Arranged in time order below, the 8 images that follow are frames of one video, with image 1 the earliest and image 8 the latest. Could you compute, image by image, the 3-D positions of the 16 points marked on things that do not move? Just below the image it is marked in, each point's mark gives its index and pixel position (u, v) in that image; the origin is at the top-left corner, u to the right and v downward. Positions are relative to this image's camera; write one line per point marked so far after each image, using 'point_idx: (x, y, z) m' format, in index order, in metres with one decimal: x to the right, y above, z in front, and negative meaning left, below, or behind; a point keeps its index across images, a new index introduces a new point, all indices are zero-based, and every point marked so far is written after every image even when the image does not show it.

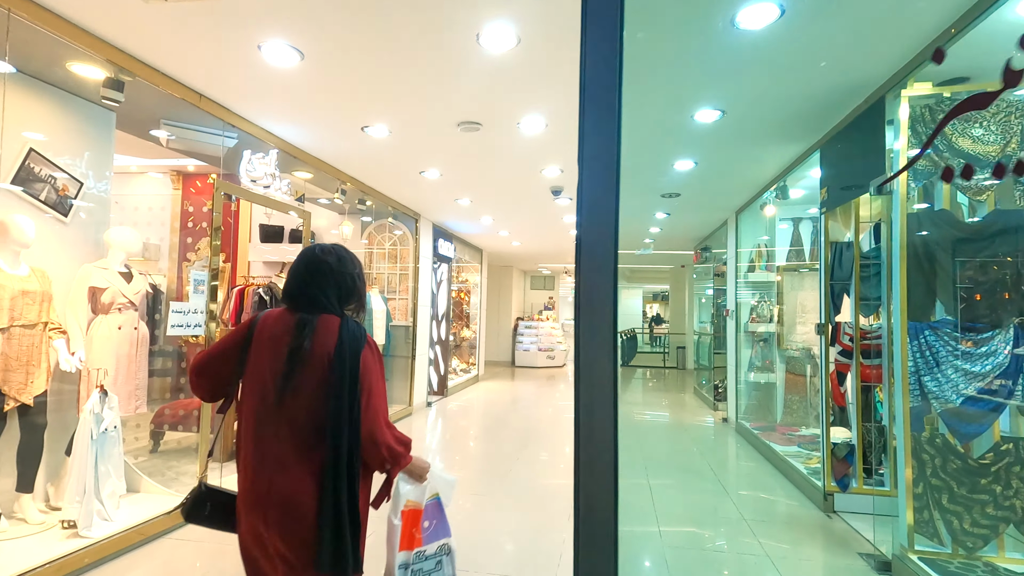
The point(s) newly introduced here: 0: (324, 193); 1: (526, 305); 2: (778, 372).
0: (-1.7, +0.8, +4.8) m
1: (+0.4, -0.4, +13.7) m
2: (+2.7, -0.9, +5.3) m
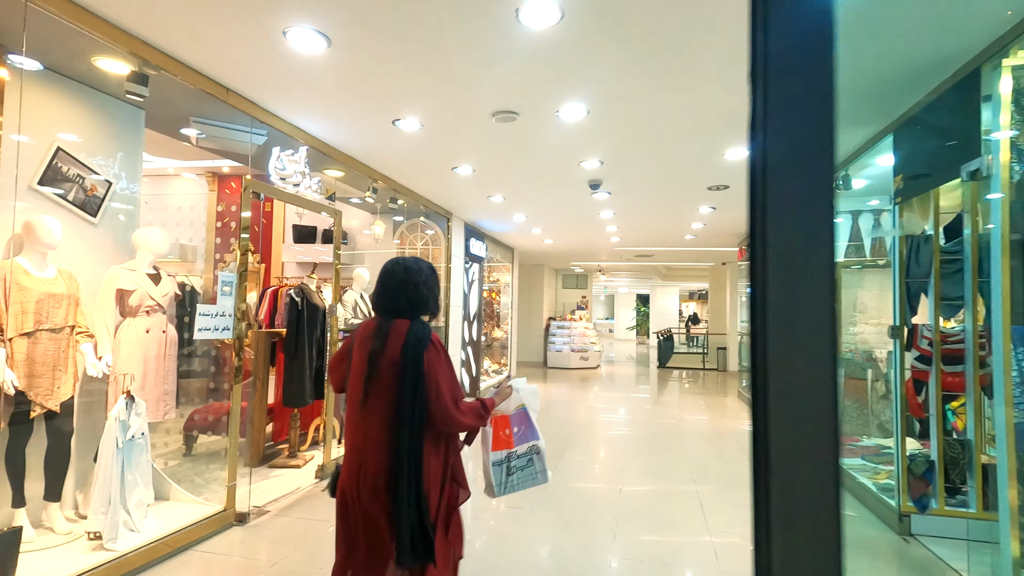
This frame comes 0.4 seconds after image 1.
0: (-1.4, +0.8, +4.6) m
1: (+1.2, -0.4, +13.5) m
2: (+3.0, -0.9, +4.9) m
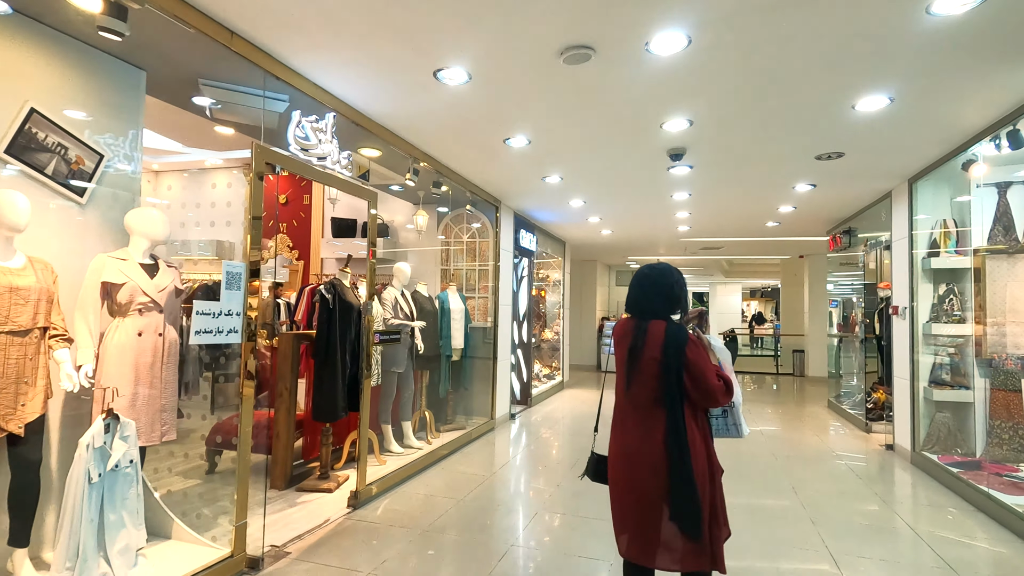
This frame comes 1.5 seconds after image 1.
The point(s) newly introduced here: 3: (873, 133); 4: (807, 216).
0: (-0.9, +0.9, +4.1) m
1: (+2.4, -0.4, +12.6) m
2: (+3.5, -0.8, +4.0) m
3: (+2.4, +1.0, +3.5) m
4: (+3.4, +0.8, +6.0) m
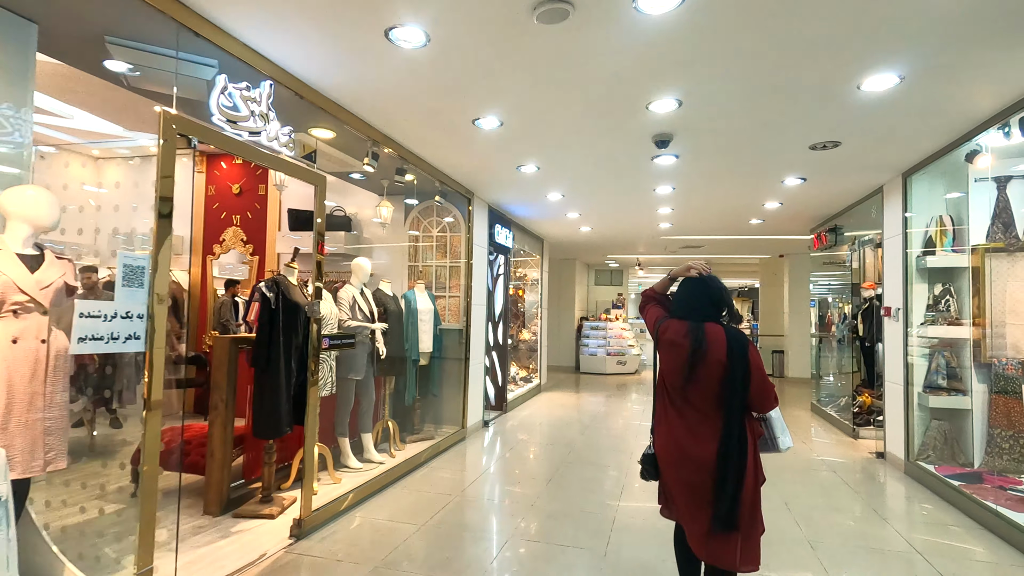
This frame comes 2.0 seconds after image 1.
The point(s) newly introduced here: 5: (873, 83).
0: (-1.1, +0.9, +3.7) m
1: (+1.9, -0.3, +12.4) m
2: (+3.3, -0.8, +3.8) m
3: (+2.2, +1.0, +3.2) m
4: (+3.1, +0.8, +5.8) m
5: (+1.8, +1.0, +2.7) m
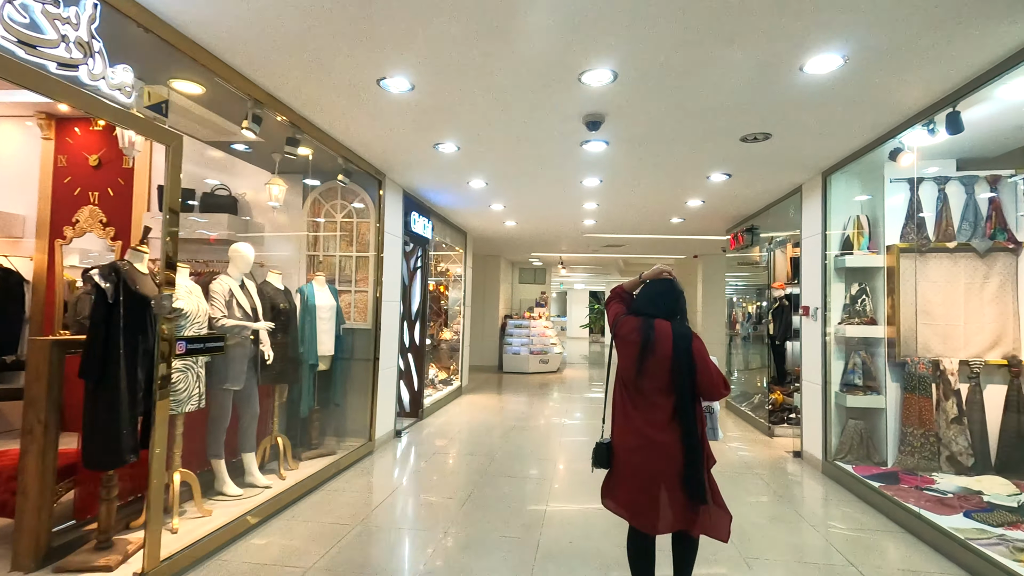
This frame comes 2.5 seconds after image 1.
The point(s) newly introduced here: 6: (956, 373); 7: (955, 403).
0: (-1.6, +0.9, +3.0) m
1: (+0.1, -0.3, +12.1) m
2: (+2.7, -0.8, +3.8) m
3: (+1.8, +1.0, +3.1) m
4: (+2.3, +0.8, +5.7) m
5: (+1.4, +1.1, +2.5) m
6: (+2.9, -0.6, +3.4) m
7: (+2.9, -0.7, +3.4) m
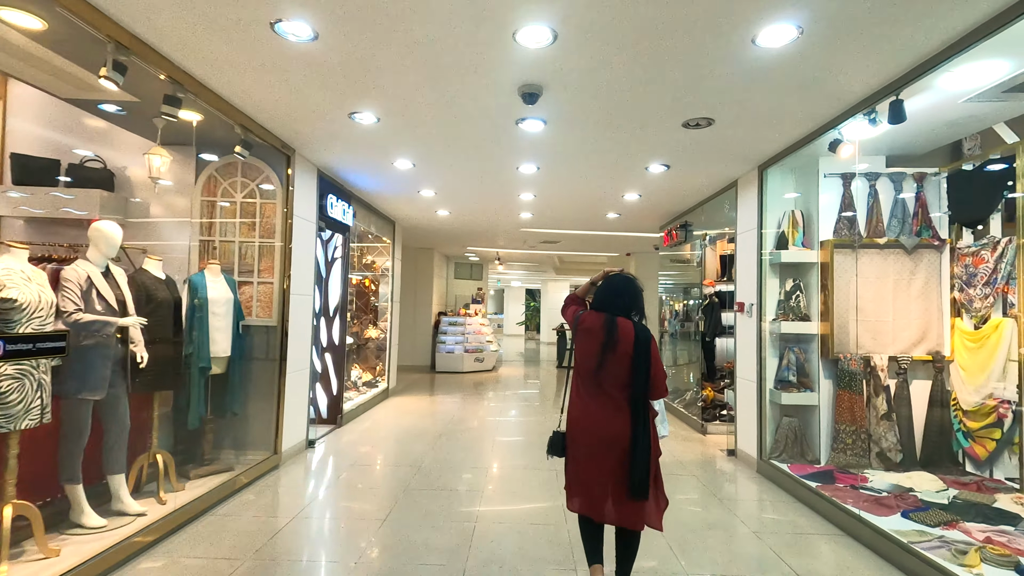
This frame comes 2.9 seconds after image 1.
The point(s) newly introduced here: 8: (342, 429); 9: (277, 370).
0: (-2.0, +1.0, +2.5) m
1: (-1.4, -0.2, +11.7) m
2: (+2.2, -0.8, +3.8) m
3: (+1.4, +1.1, +2.9) m
4: (+1.5, +0.9, +5.6) m
5: (+1.1, +1.1, +2.3) m
6: (+2.4, -0.5, +3.4) m
7: (+2.4, -0.7, +3.4) m
8: (-1.6, -1.4, +5.1) m
9: (-1.7, -0.6, +3.9) m
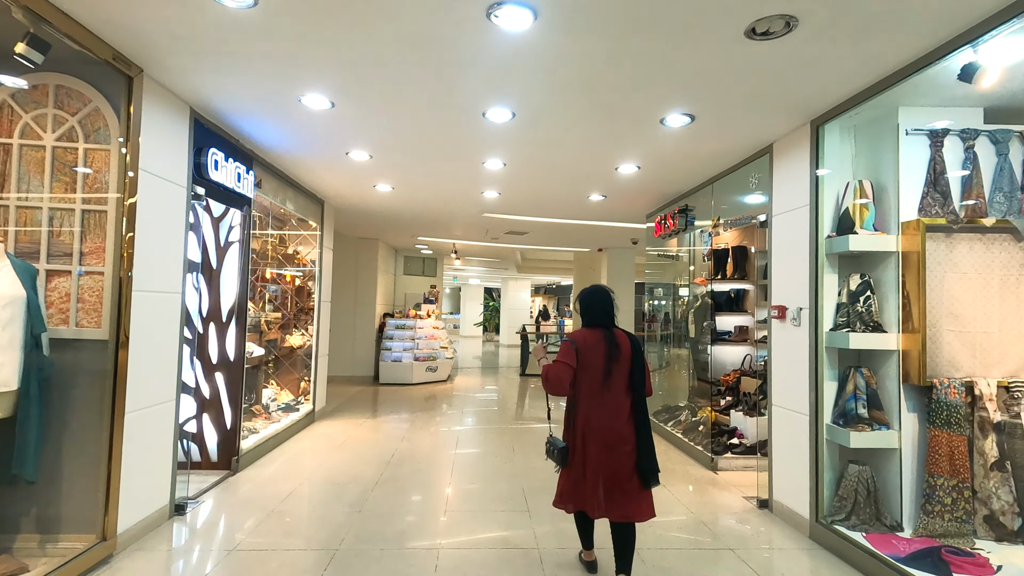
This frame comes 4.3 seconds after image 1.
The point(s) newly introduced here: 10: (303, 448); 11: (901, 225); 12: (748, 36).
0: (-2.0, +1.0, +1.1) m
1: (-2.3, -0.2, +10.3) m
2: (+2.0, -0.7, +2.7) m
3: (+1.2, +1.1, +1.9) m
4: (+1.2, +0.9, +4.6) m
5: (+1.1, +1.1, +1.2) m
6: (+2.3, -0.5, +2.4) m
7: (+2.3, -0.7, +2.4) m
8: (-1.9, -1.3, +3.7) m
9: (-1.9, -0.6, +2.5) m
10: (-1.8, -1.4, +4.5) m
11: (+2.0, +0.3, +2.8) m
12: (+1.0, +1.0, +2.2) m
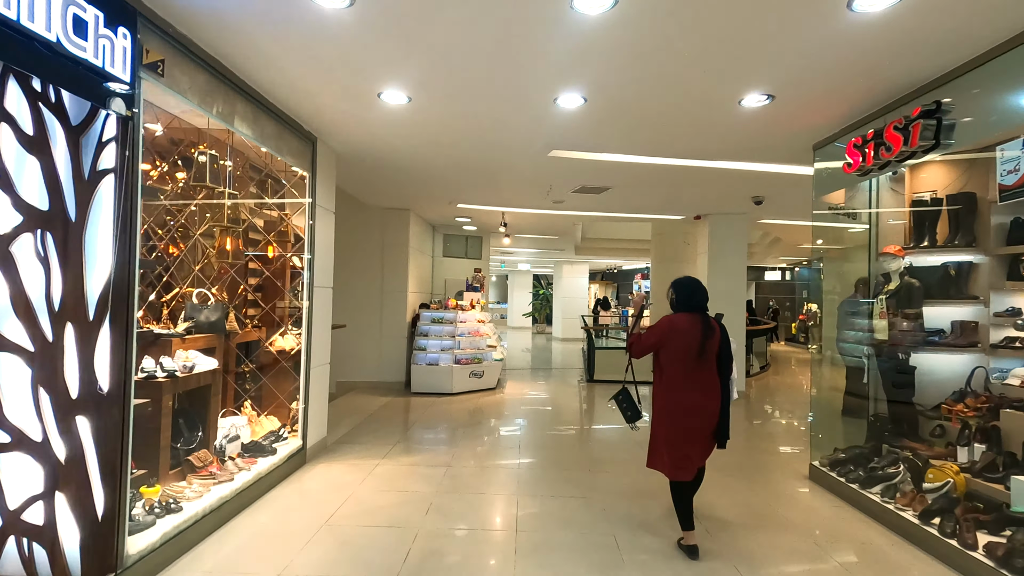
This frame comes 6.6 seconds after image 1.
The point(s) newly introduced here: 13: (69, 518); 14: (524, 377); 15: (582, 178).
0: (-1.8, +1.1, -0.7) m
1: (-1.3, +0.1, +8.6) m
2: (+2.4, -0.6, +0.7) m
3: (+1.5, +1.2, -0.2) m
4: (+1.7, +1.0, +2.5) m
5: (+1.3, +1.2, -0.8) m
6: (+2.6, -0.4, +0.3) m
7: (+2.6, -0.6, +0.3) m
8: (-1.5, -1.2, +2.0) m
9: (-1.6, -0.5, +0.8) m
10: (-1.3, -1.2, +2.7) m
11: (+2.4, +0.5, +0.7) m
12: (+1.2, +1.1, +0.1) m
13: (-1.7, -0.9, +2.0) m
14: (+0.2, -1.5, +8.9) m
15: (+0.6, +1.0, +4.5) m
